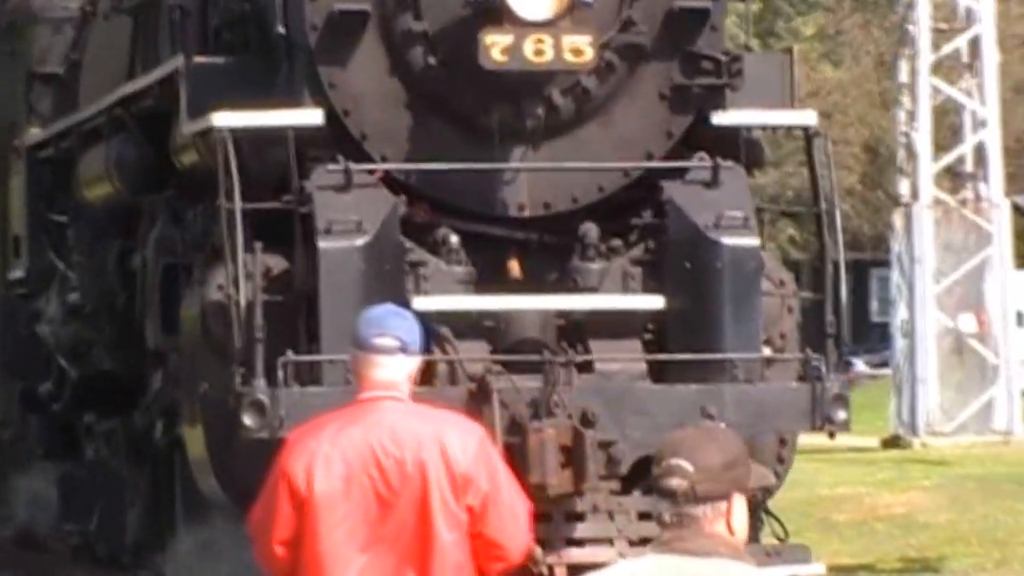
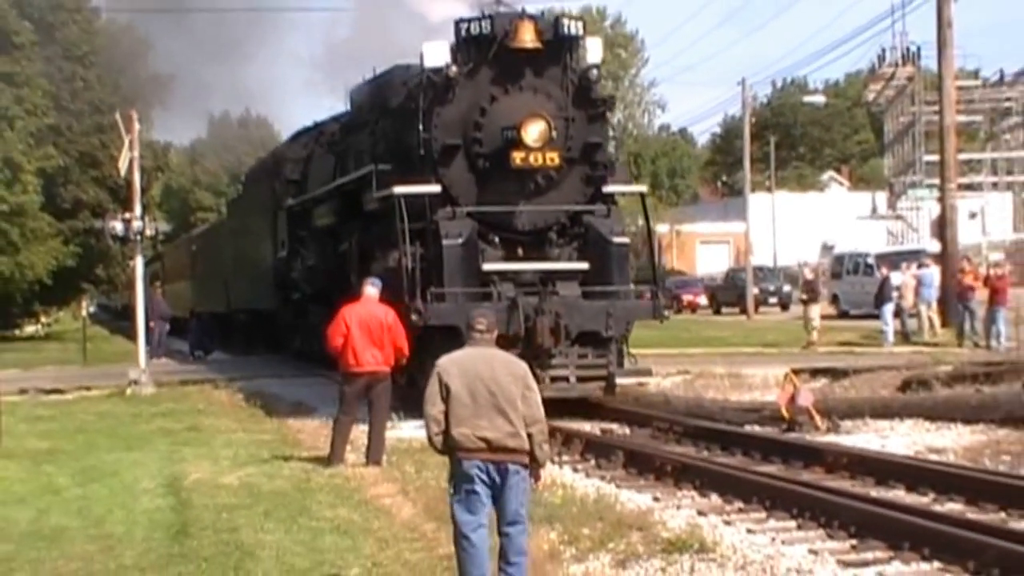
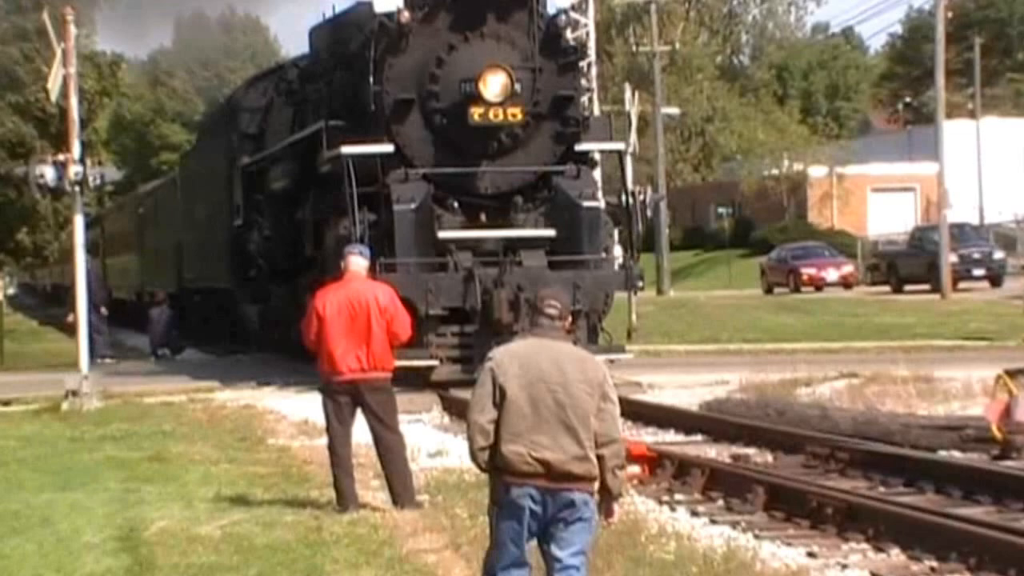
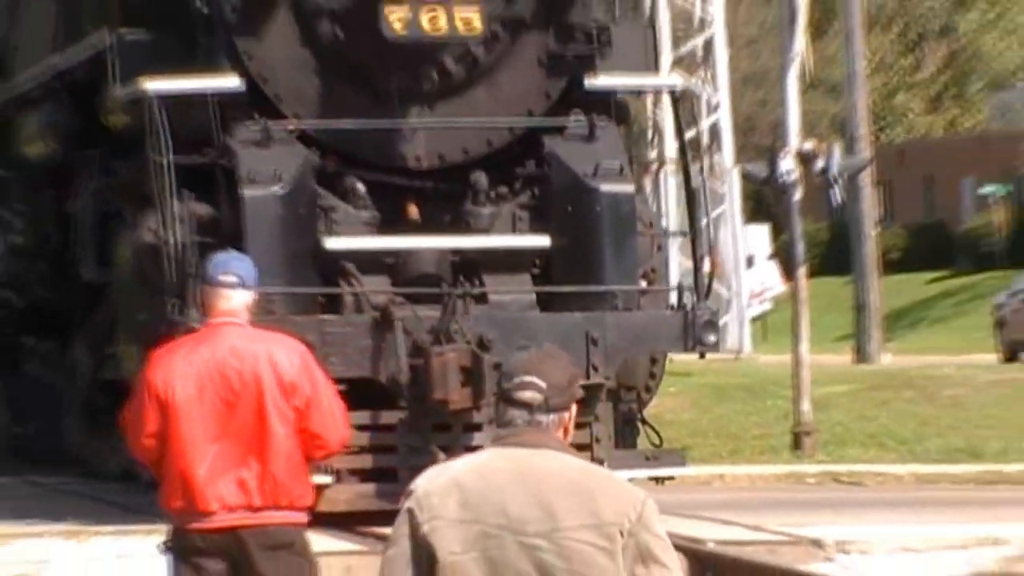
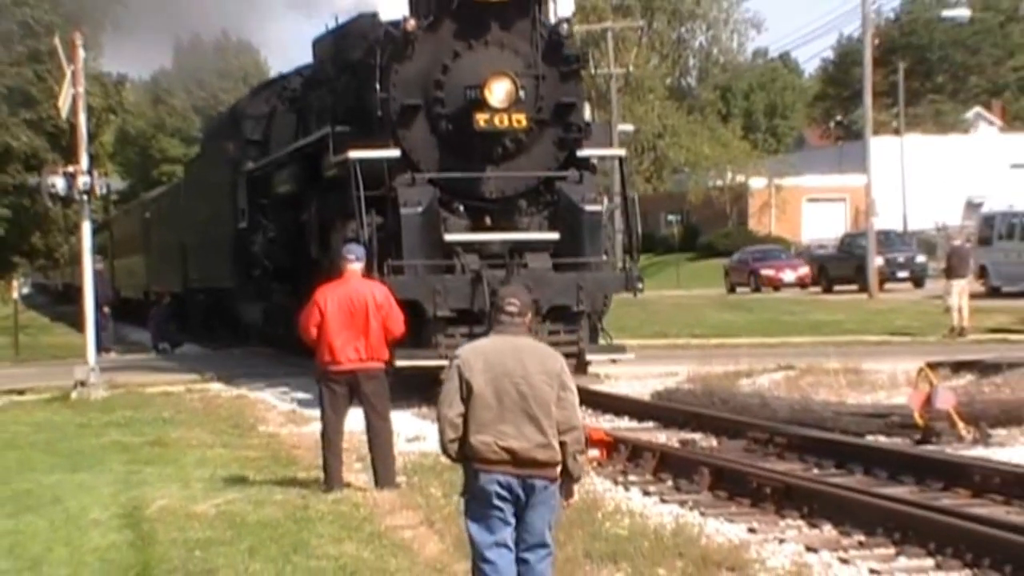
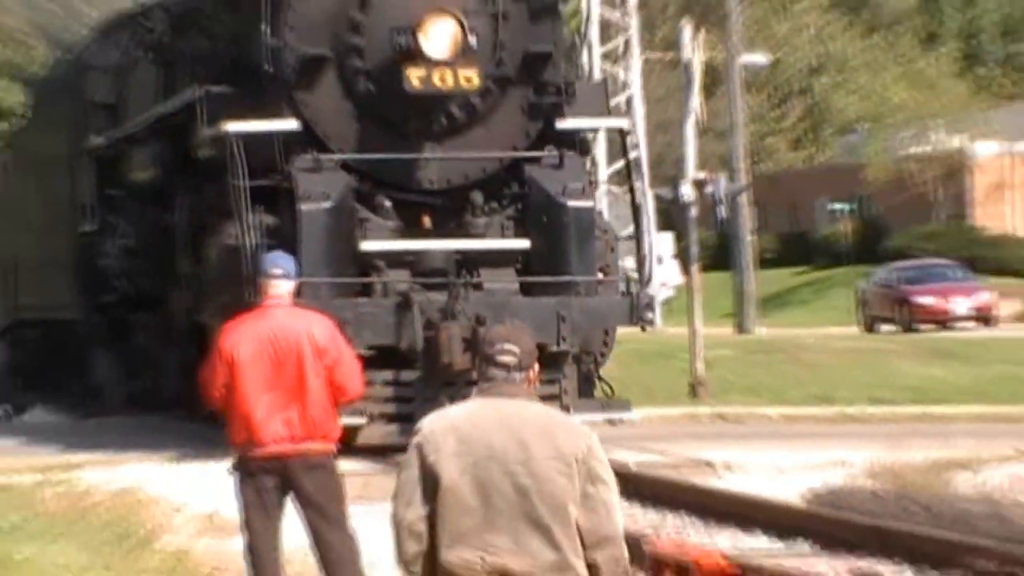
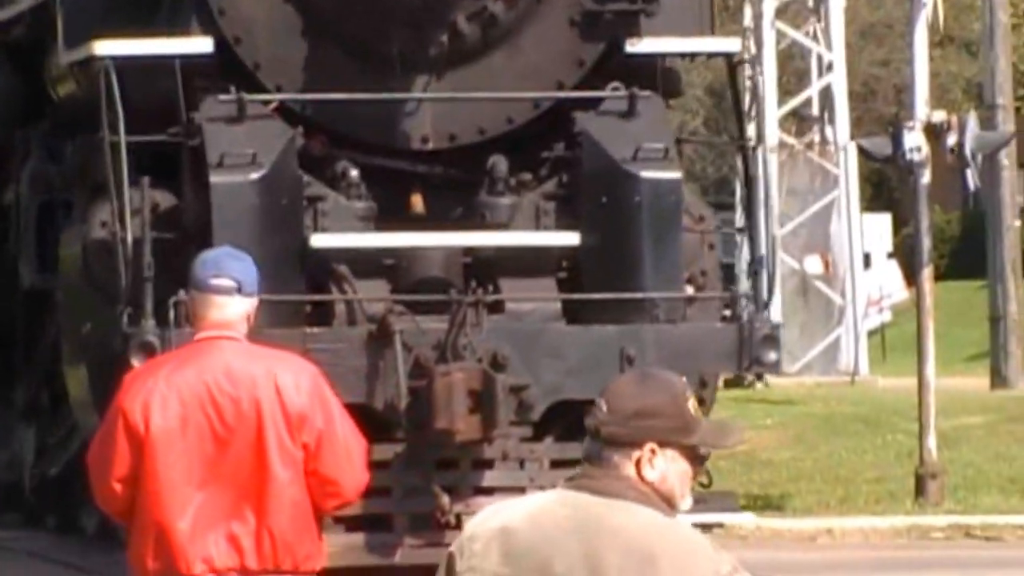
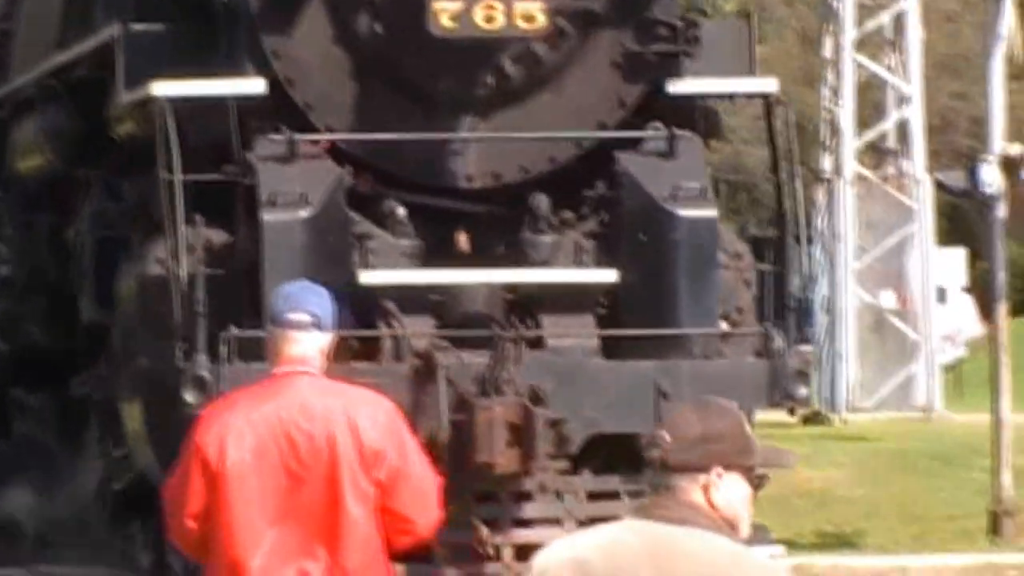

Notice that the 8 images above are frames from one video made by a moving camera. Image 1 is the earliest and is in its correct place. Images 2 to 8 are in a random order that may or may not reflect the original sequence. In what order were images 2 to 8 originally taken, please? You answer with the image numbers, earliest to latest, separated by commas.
8, 7, 4, 6, 3, 5, 2
